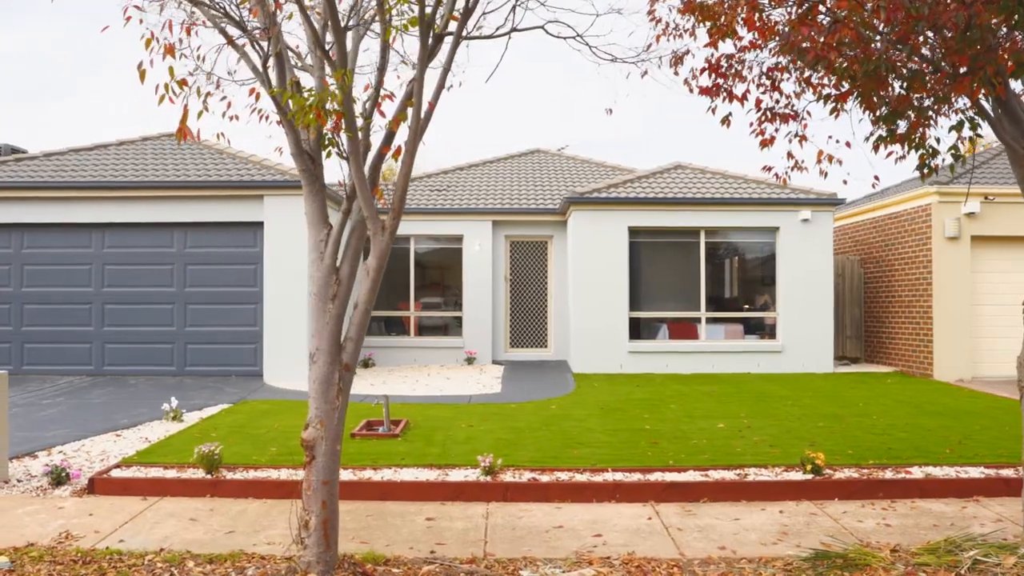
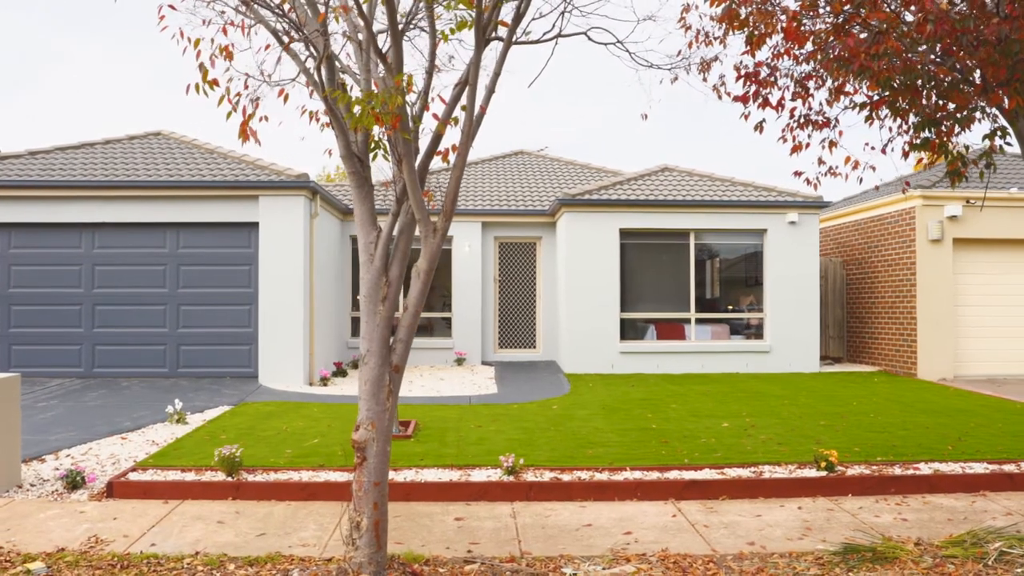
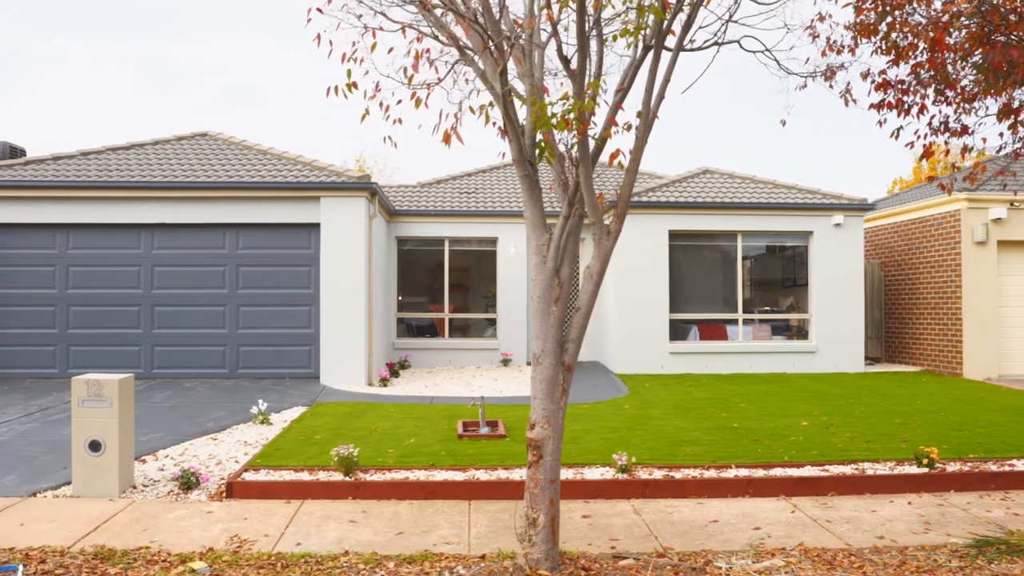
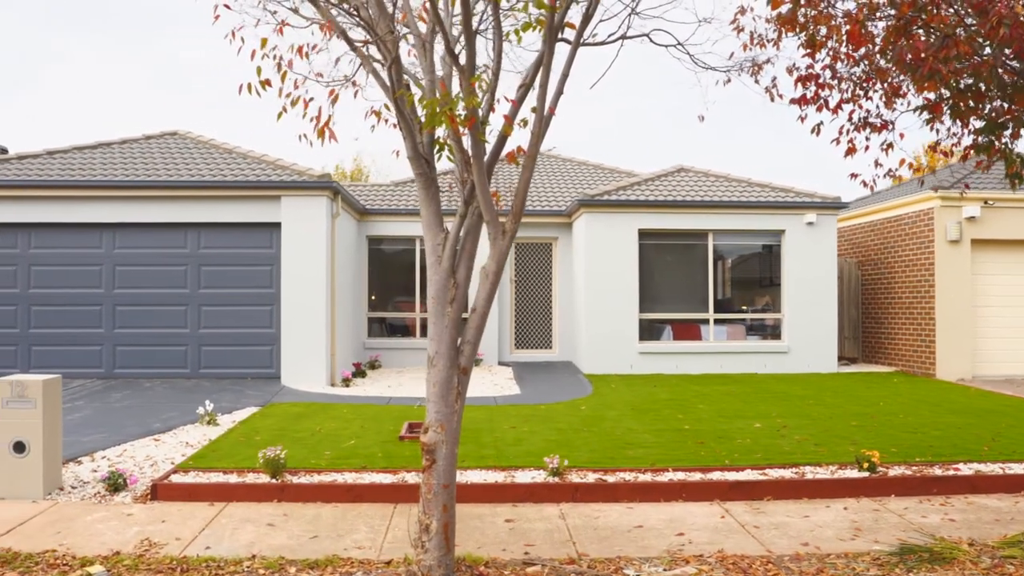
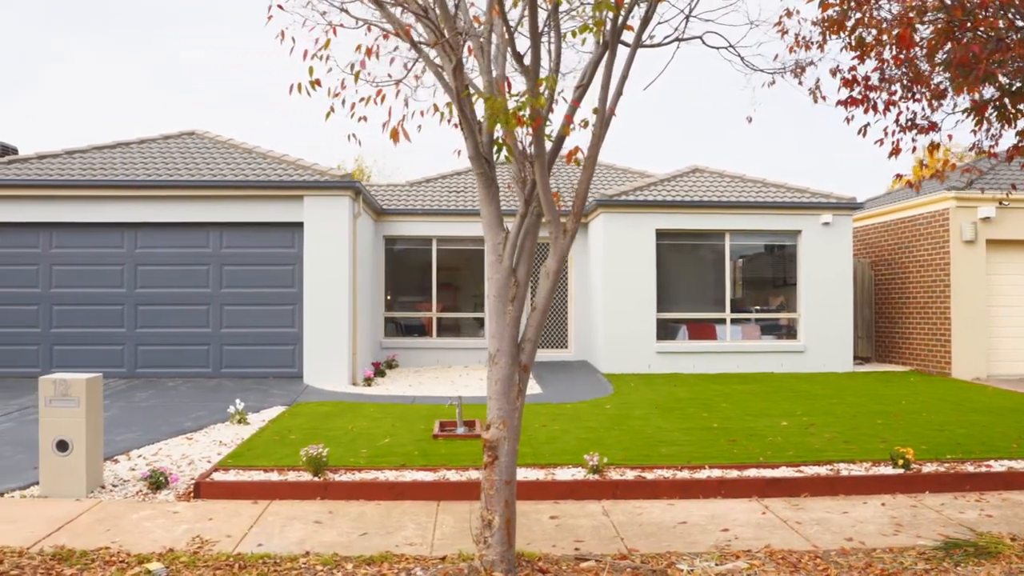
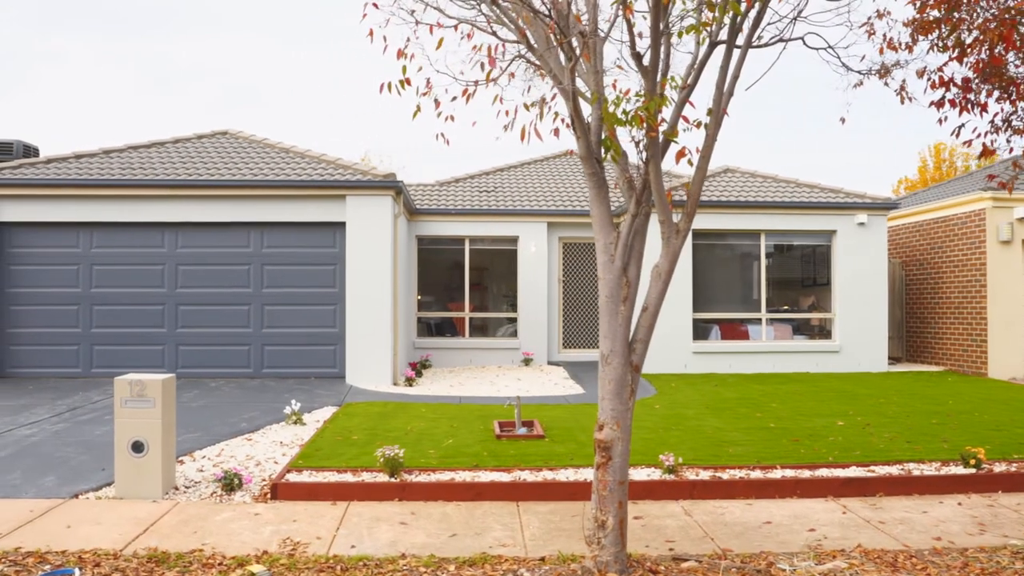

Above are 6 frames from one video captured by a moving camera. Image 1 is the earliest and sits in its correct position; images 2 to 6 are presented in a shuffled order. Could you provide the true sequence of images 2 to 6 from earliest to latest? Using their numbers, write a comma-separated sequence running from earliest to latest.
2, 4, 5, 3, 6
